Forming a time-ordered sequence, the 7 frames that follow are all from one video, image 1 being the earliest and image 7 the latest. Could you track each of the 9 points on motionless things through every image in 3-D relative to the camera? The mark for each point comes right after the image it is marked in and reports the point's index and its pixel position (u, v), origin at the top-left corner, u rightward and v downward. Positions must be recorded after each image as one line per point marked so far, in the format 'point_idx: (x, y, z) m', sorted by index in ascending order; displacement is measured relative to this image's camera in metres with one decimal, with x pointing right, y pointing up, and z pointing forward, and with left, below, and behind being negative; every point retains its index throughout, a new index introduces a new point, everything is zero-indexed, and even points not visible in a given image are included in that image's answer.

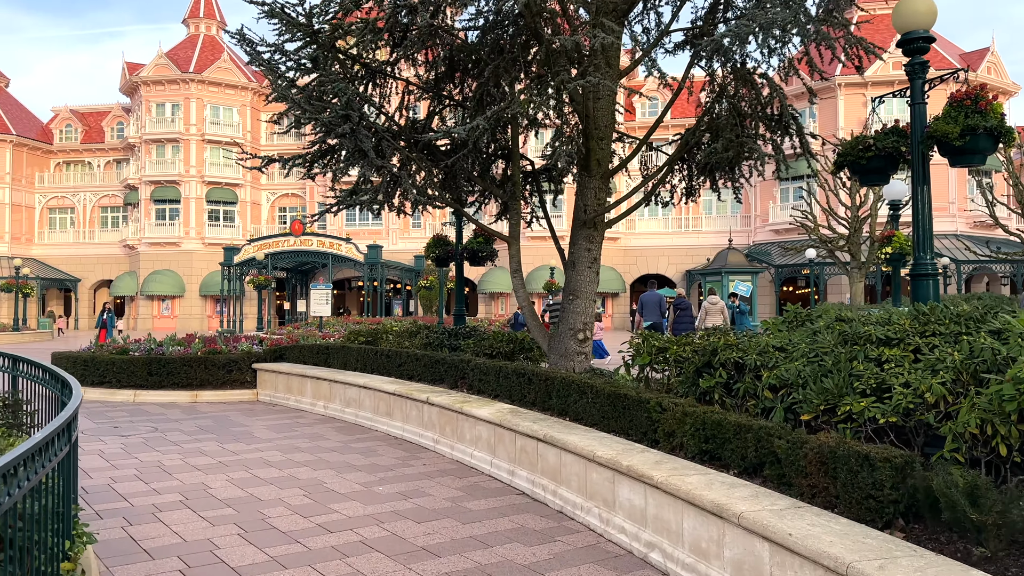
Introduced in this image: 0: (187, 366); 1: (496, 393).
0: (-4.5, -1.1, +11.2) m
1: (-0.2, -1.0, +7.8) m
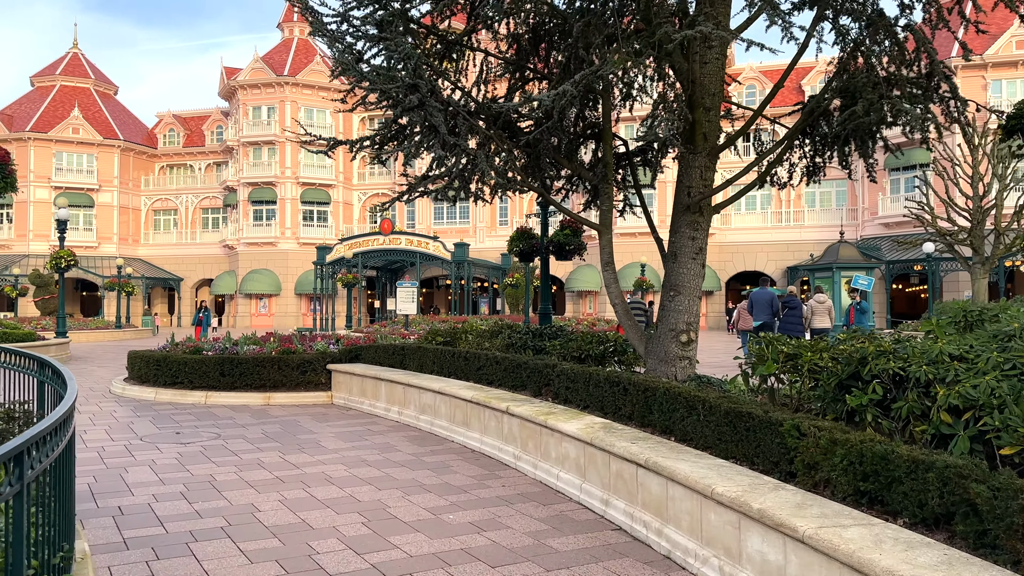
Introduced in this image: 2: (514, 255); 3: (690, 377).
0: (-3.4, -1.0, +10.7) m
1: (+0.6, -1.0, +6.8) m
2: (0.0, +0.5, +12.9) m
3: (+1.6, -0.8, +7.3) m
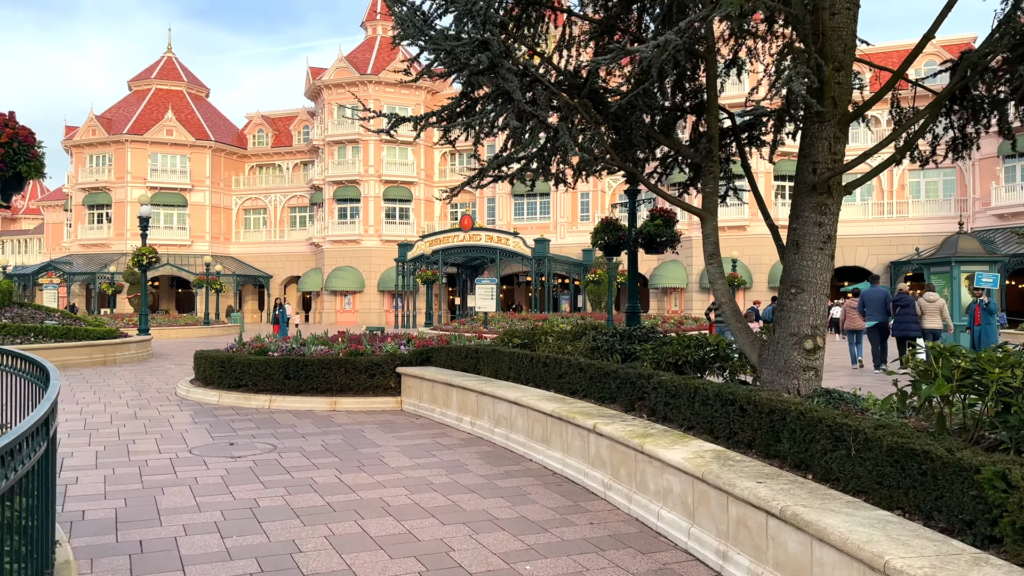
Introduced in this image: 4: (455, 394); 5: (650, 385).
0: (-2.3, -1.0, +9.9) m
1: (+1.3, -1.0, +5.6) m
2: (+1.3, +0.6, +11.8) m
3: (+2.3, -0.8, +6.1) m
4: (-0.6, -1.1, +8.6) m
5: (+1.1, -0.7, +6.2) m
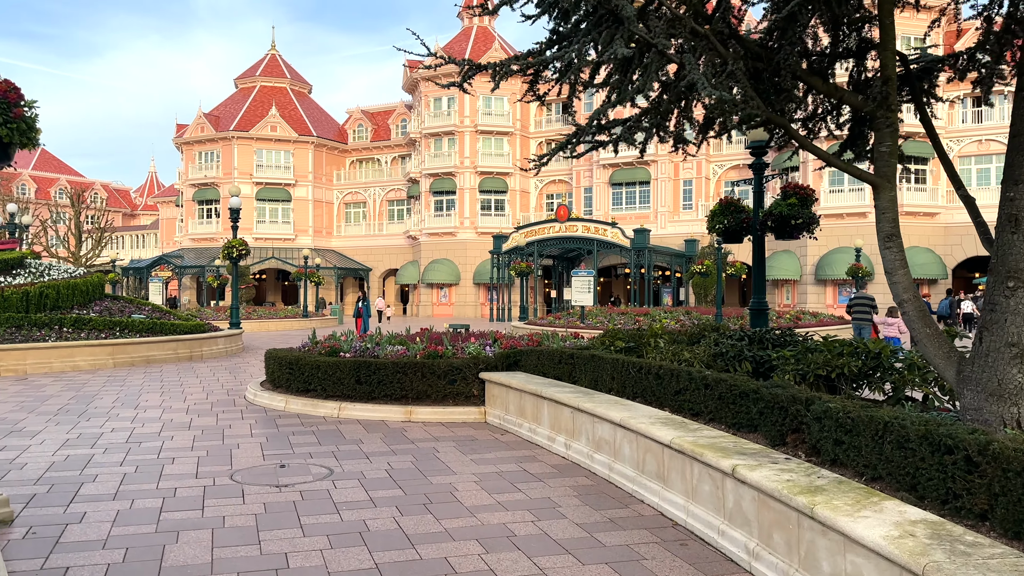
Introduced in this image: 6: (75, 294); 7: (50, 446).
0: (-1.2, -0.9, +8.7) m
1: (+1.8, -0.9, +4.0) m
2: (+2.6, +0.7, +10.1) m
3: (+2.9, -0.8, +4.3) m
4: (+0.3, -1.1, +7.2) m
5: (+1.7, -0.7, +4.6) m
6: (-9.4, -0.1, +17.2) m
7: (-4.0, -1.4, +6.9) m
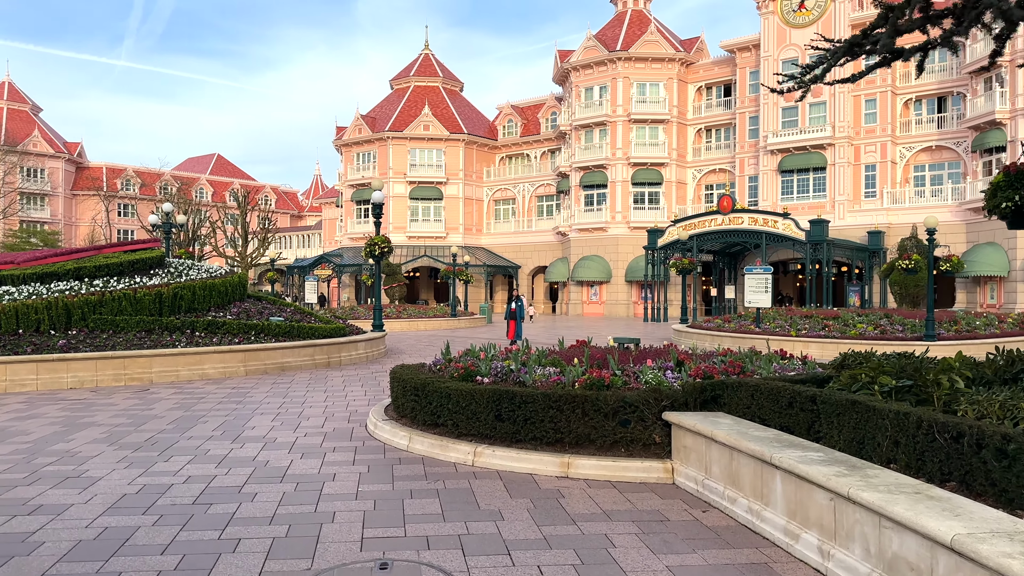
0: (+0.3, -1.0, +6.4) m
1: (+2.5, -1.0, +1.3) m
2: (+4.3, +0.6, +7.1) m
3: (+3.6, -0.8, +1.4) m
4: (+1.6, -1.1, +4.7) m
5: (+2.4, -0.8, +1.9) m
6: (-6.1, -0.2, +16.3) m
7: (-2.7, -1.4, +5.2) m
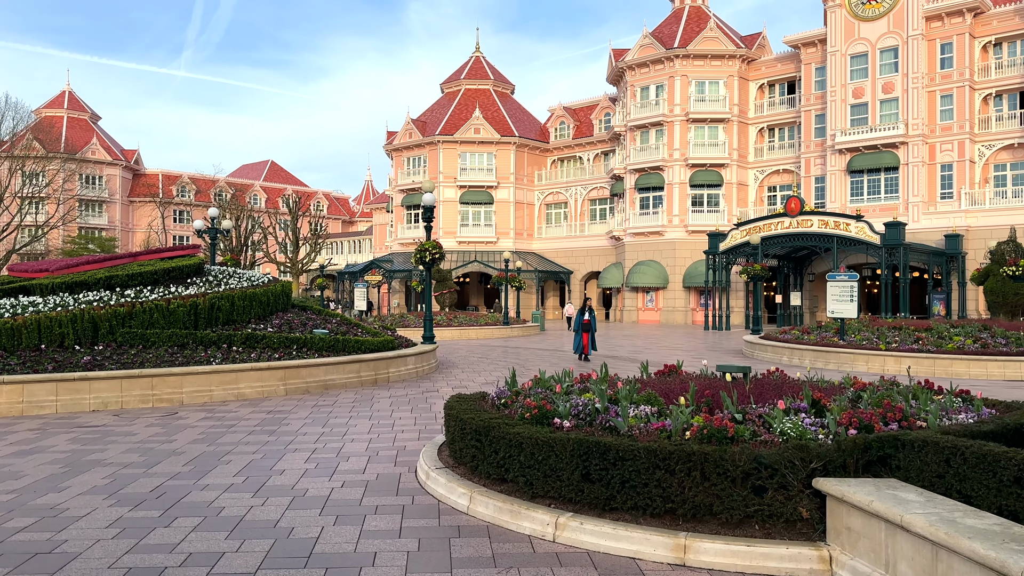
0: (+0.9, -1.1, +4.9) m
1: (+2.7, -1.1, -0.4) m
2: (+4.9, +0.5, +5.3) m
3: (+3.9, -0.9, -0.4) m
4: (+2.0, -1.3, +3.1) m
5: (+2.7, -0.9, +0.2) m
6: (-4.9, -0.3, +15.1) m
7: (-2.2, -1.6, +3.8) m
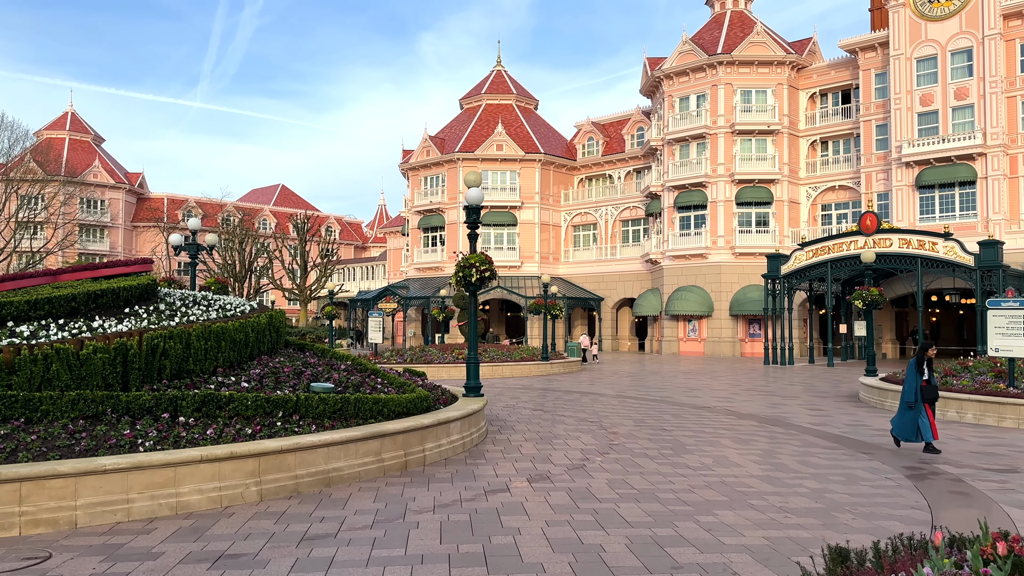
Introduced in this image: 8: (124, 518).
0: (+2.0, -1.2, -0.2) m
1: (+3.7, -1.0, -5.5) m
2: (+6.0, +0.4, +0.3) m
3: (+4.8, -0.8, -5.5) m
4: (+3.1, -1.3, -2.0) m
5: (+3.7, -0.8, -4.9) m
6: (-3.7, -0.8, +10.2) m
7: (-1.2, -1.6, -1.2) m
8: (-3.3, -2.0, +6.9) m
